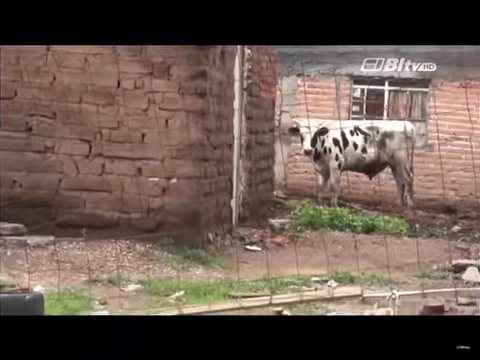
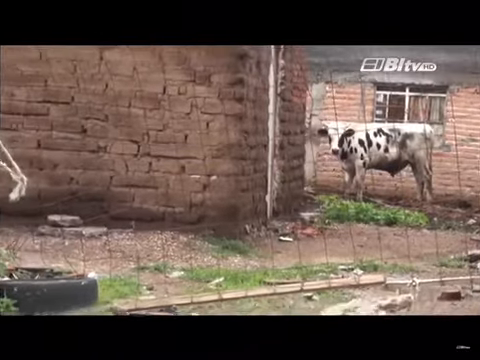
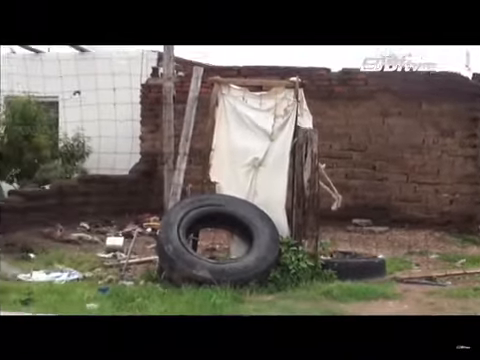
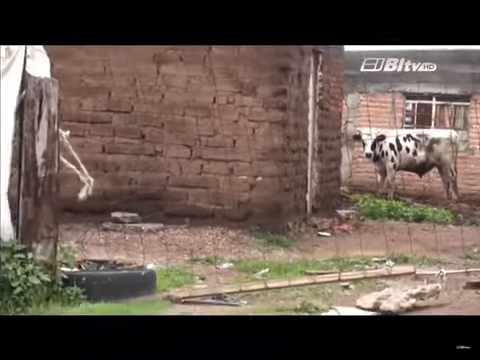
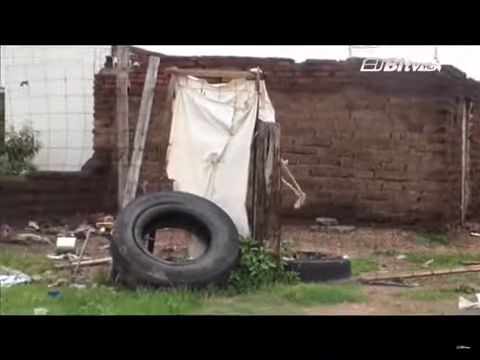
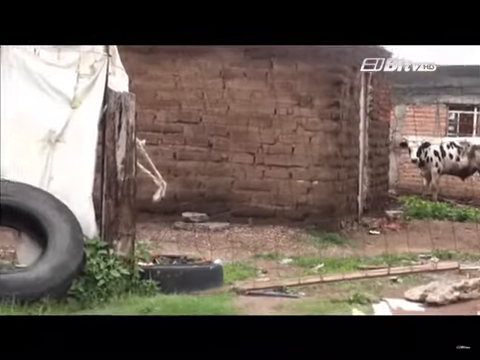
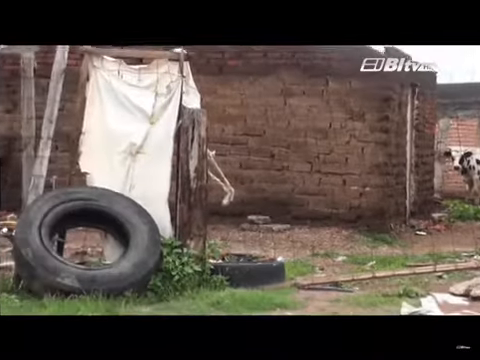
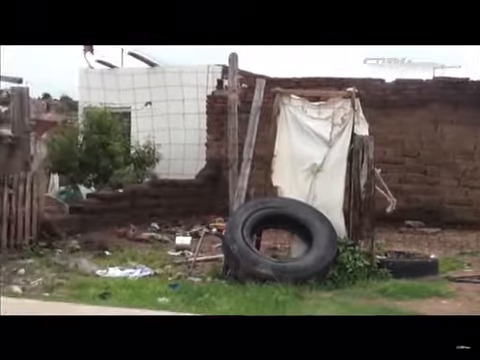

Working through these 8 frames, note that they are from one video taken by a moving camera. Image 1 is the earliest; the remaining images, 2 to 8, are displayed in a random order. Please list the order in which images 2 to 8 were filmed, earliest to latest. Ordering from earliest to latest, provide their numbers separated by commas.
2, 4, 6, 7, 5, 3, 8
